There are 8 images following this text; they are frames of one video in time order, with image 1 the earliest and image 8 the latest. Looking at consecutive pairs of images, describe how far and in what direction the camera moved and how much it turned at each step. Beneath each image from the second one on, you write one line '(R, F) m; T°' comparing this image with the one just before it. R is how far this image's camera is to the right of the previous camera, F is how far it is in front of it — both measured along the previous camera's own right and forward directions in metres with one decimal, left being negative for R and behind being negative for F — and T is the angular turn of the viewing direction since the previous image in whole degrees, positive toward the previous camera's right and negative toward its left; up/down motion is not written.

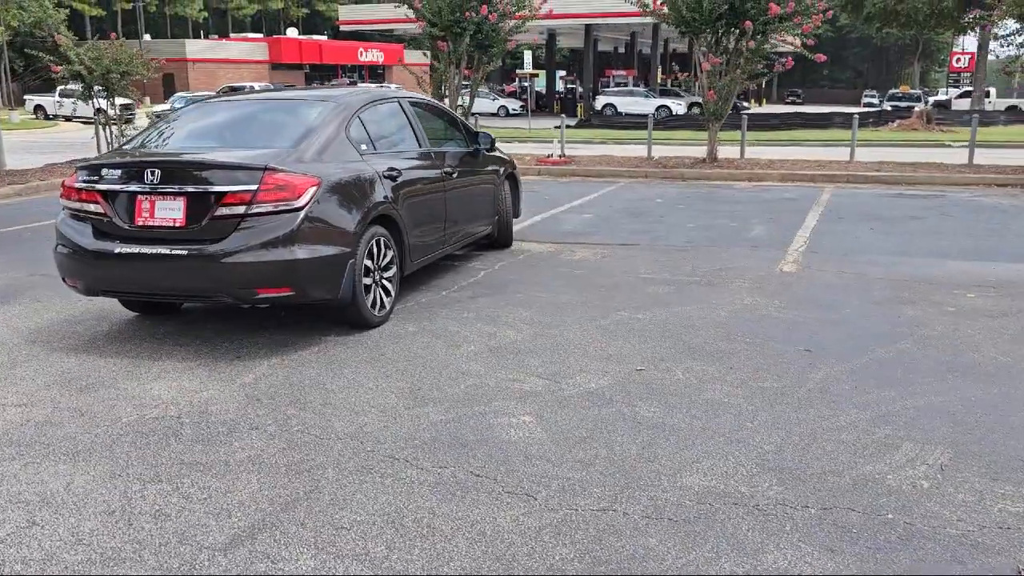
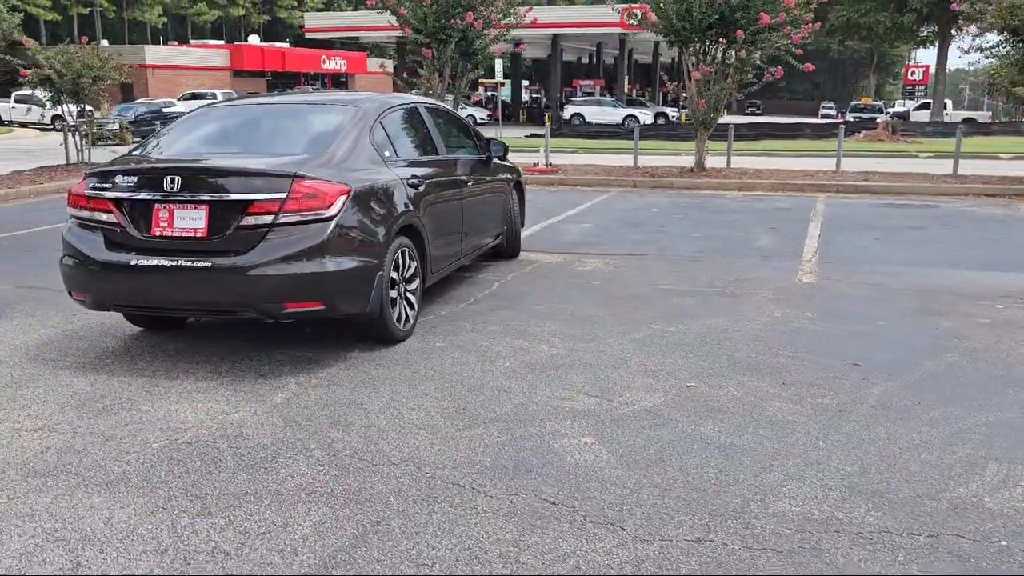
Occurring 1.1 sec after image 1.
(-0.5, +0.2) m; +3°
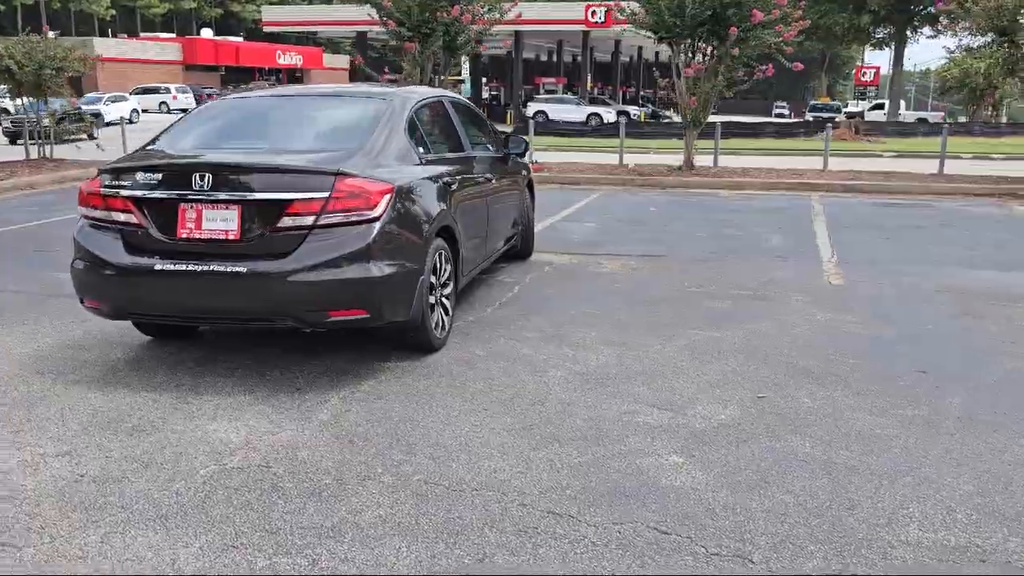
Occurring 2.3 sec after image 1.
(-0.6, +0.3) m; +3°
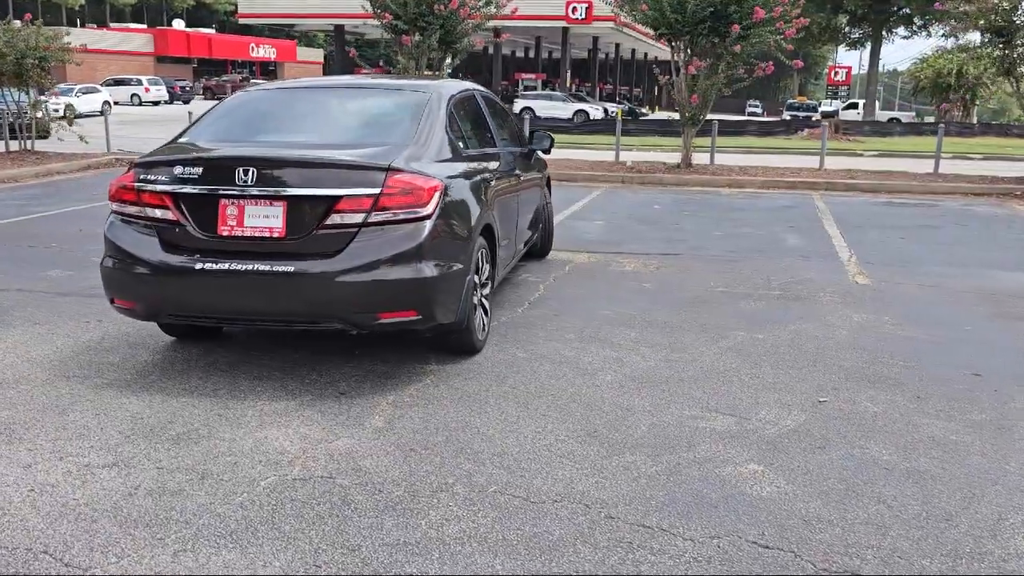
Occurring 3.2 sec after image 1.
(-0.4, +0.2) m; +2°
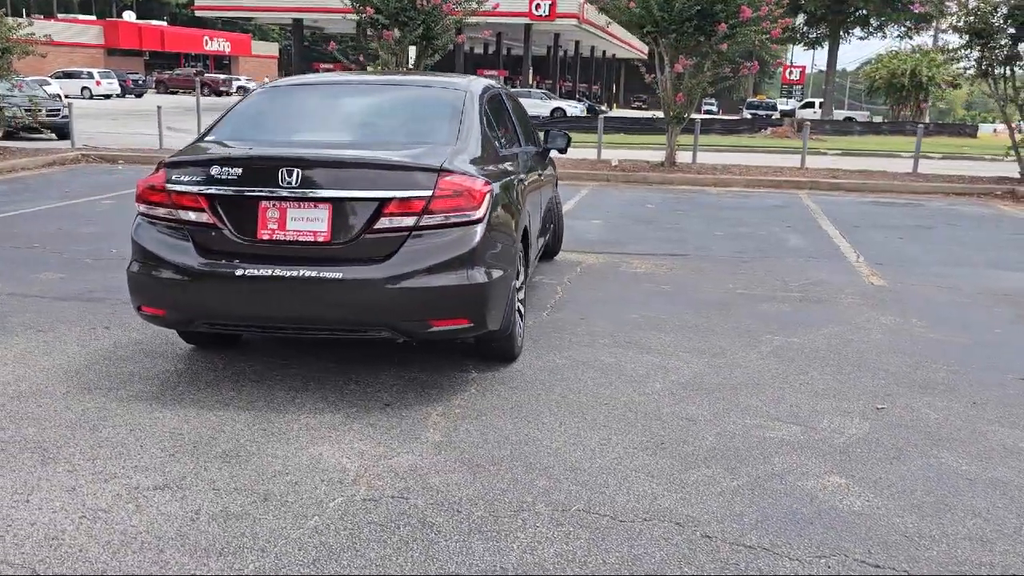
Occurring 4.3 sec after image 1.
(-0.5, +0.2) m; +3°
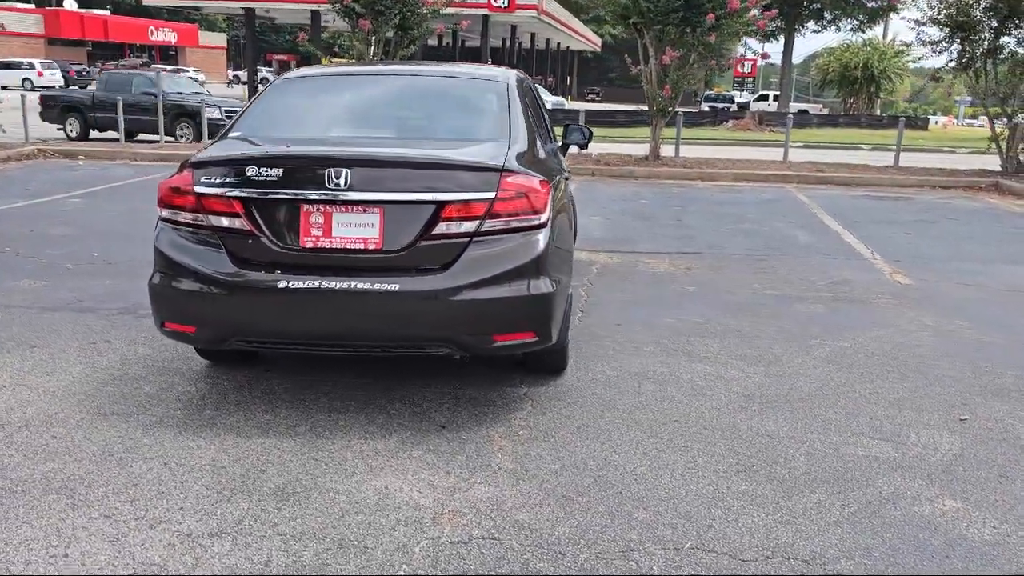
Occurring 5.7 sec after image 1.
(-0.5, +0.4) m; +3°
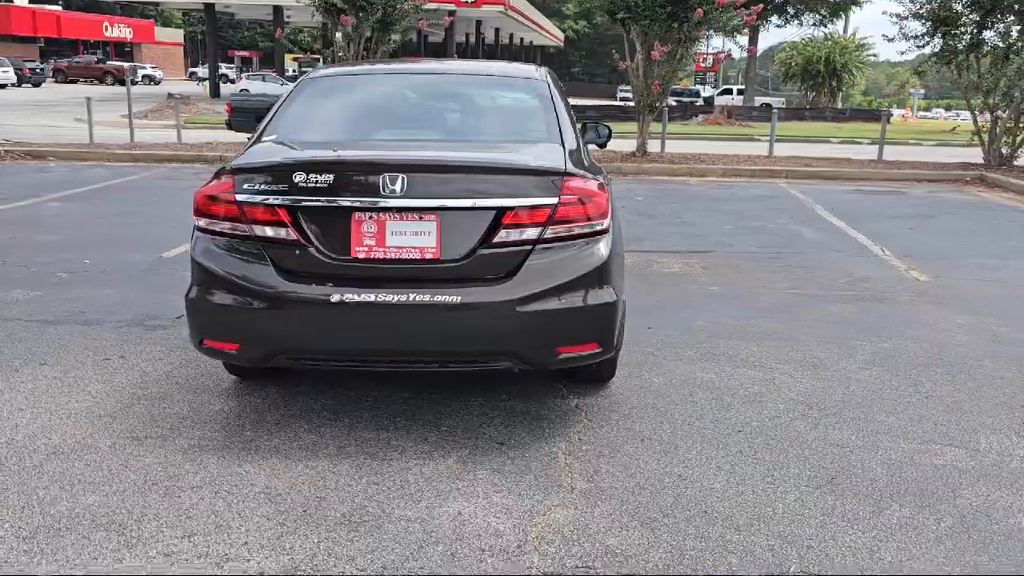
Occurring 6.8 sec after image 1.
(-0.4, +0.2) m; +2°
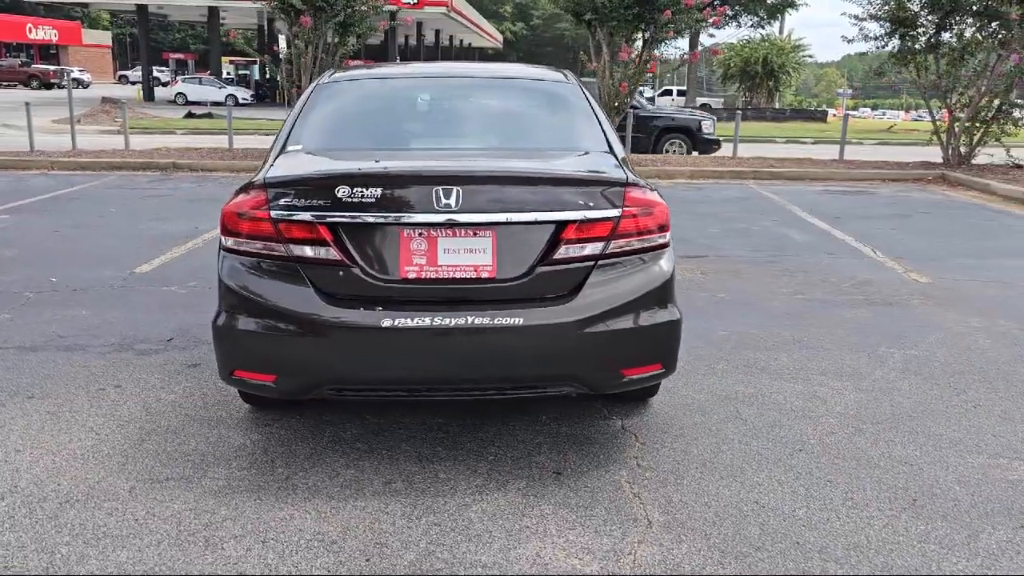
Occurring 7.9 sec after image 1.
(-0.5, +0.3) m; +4°
